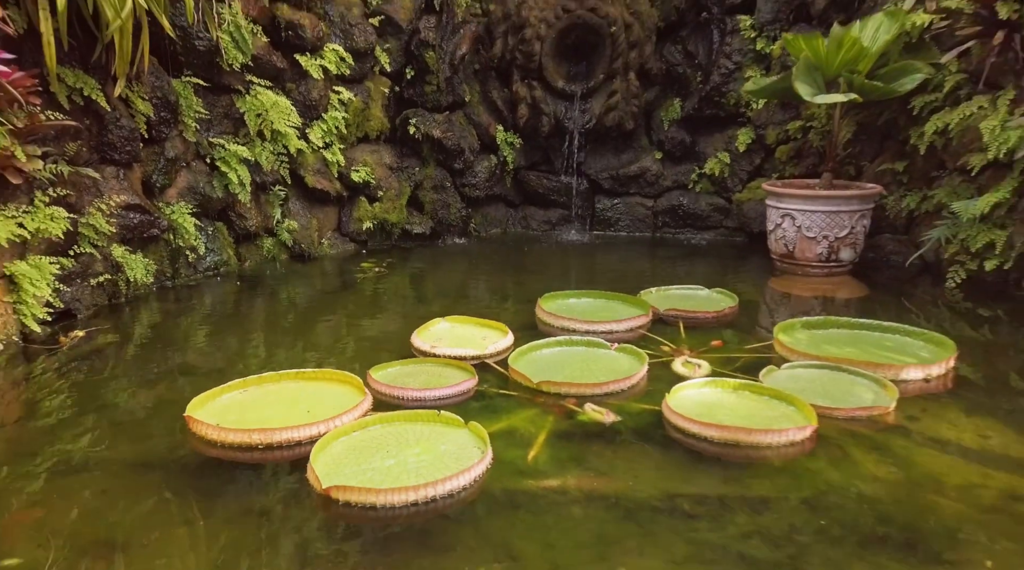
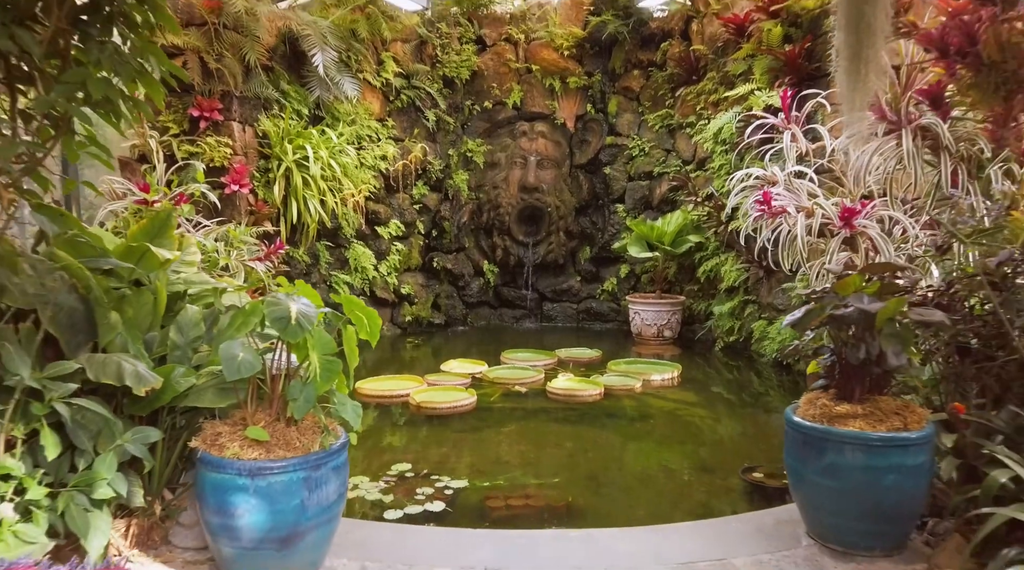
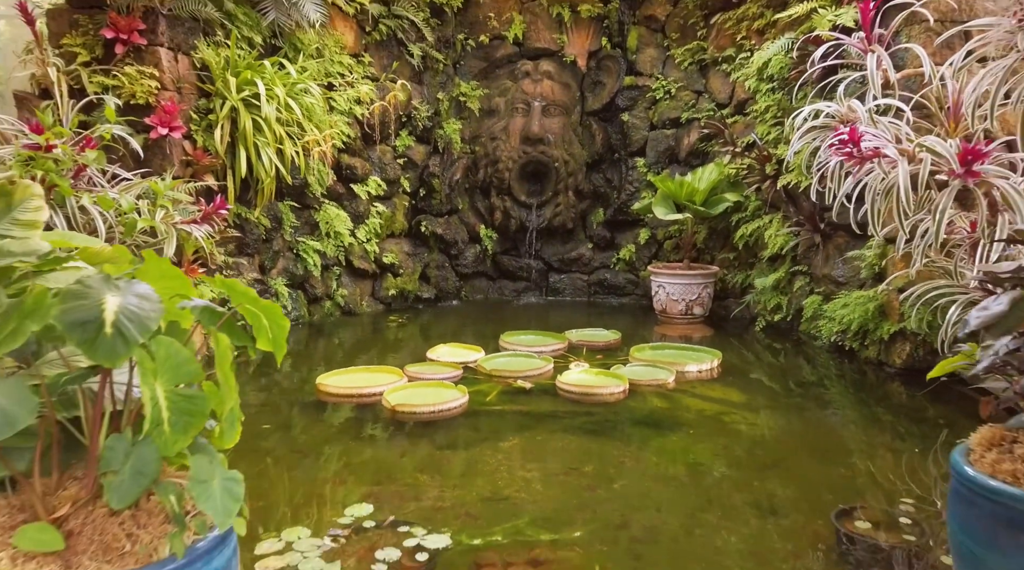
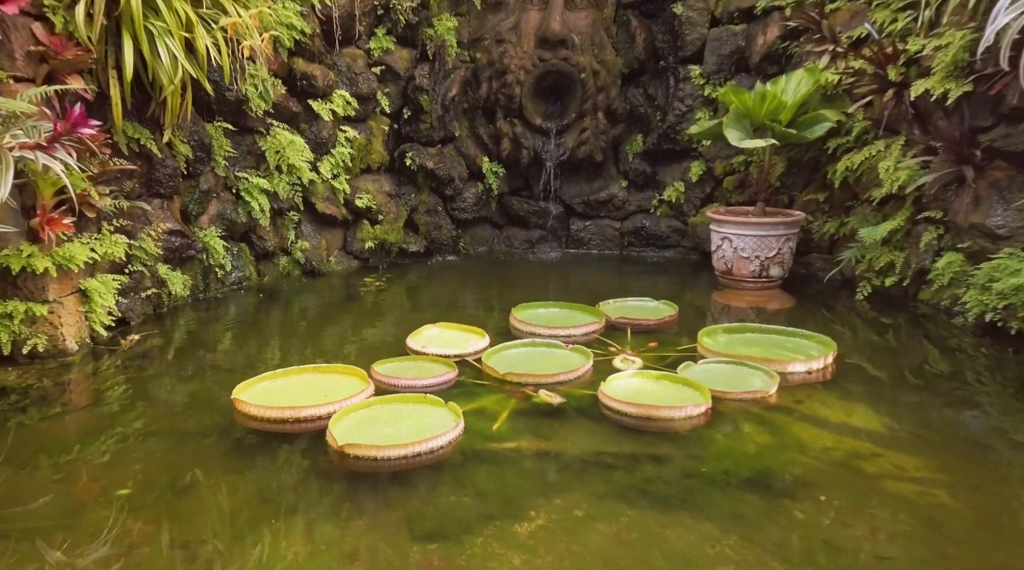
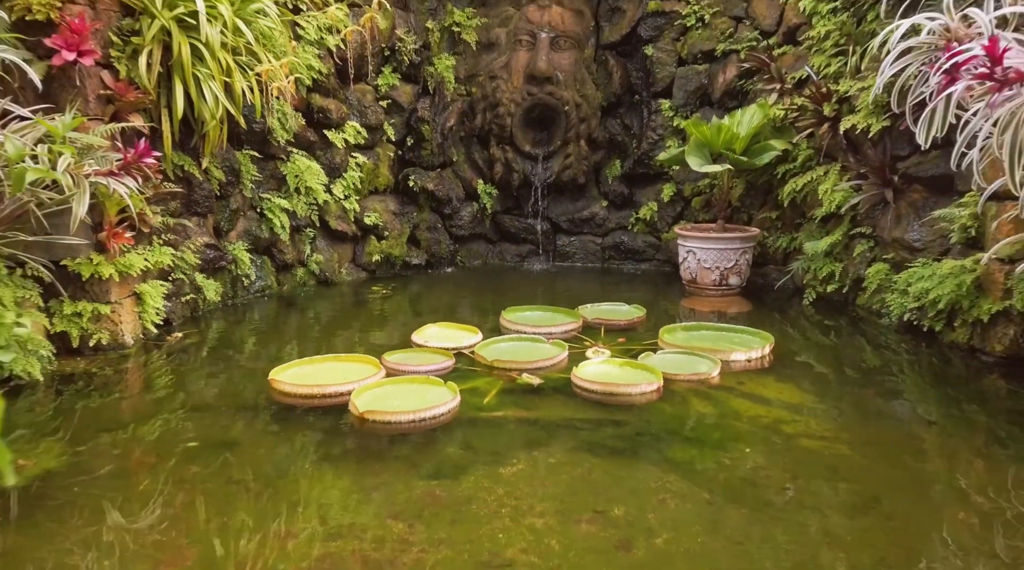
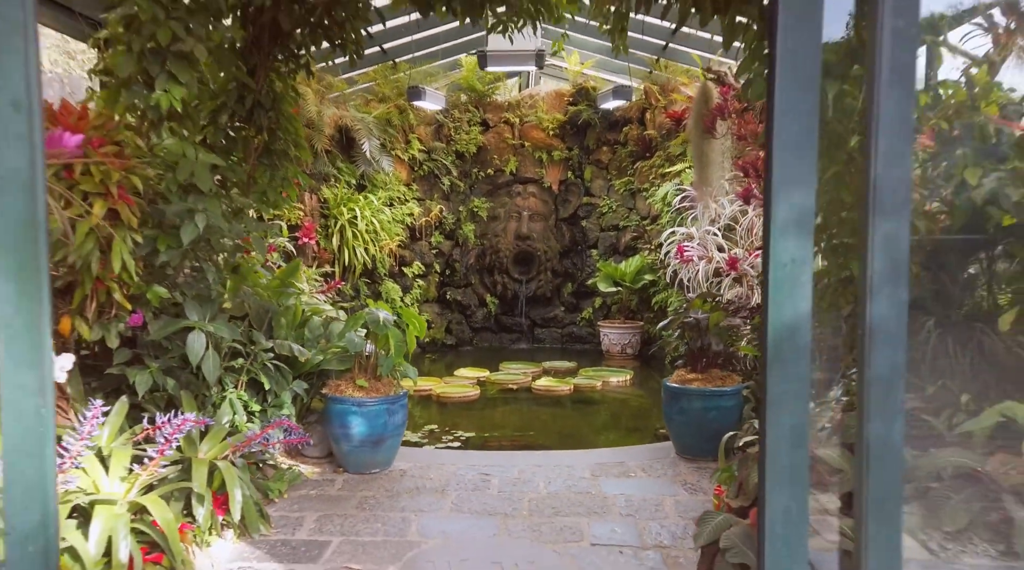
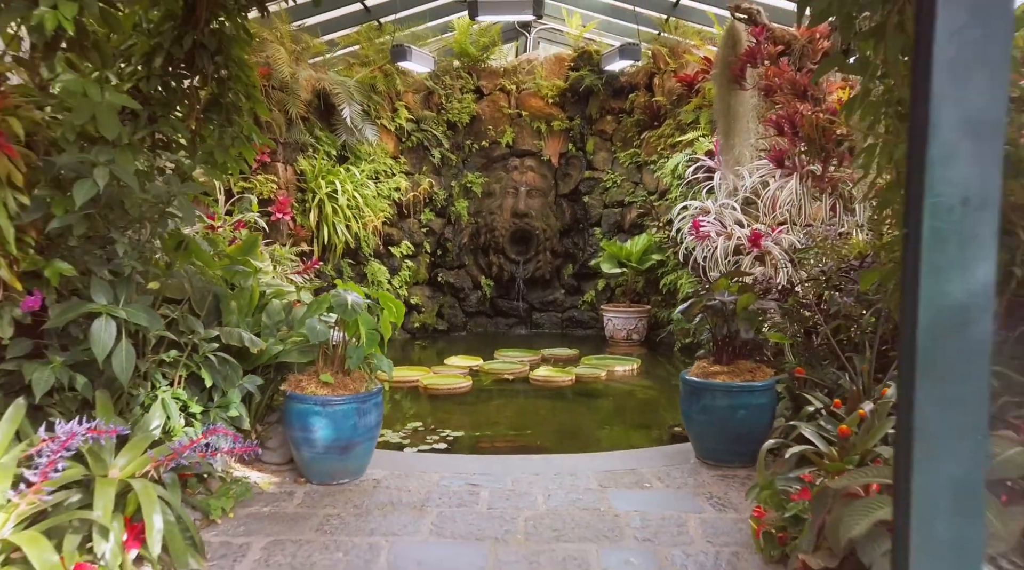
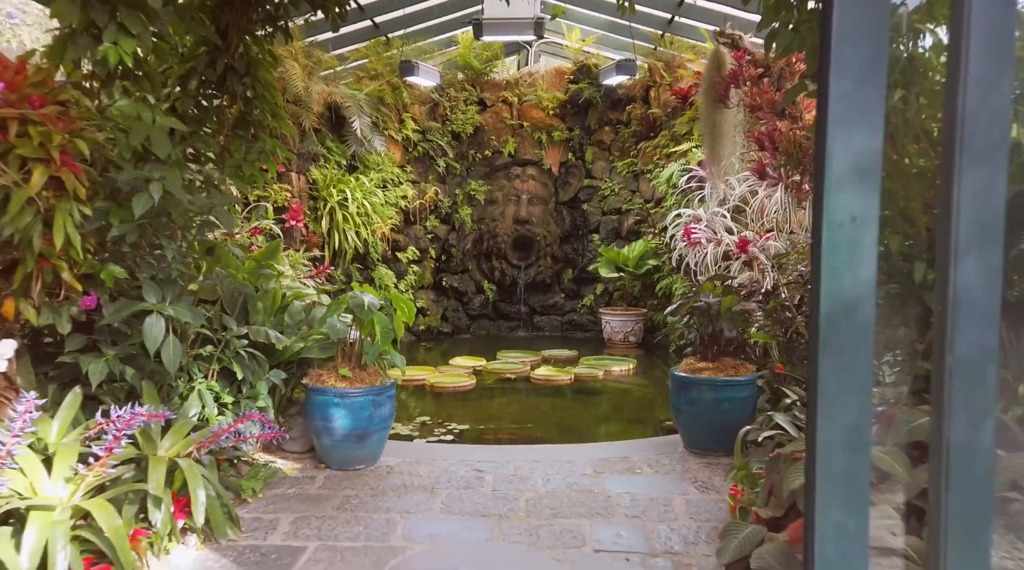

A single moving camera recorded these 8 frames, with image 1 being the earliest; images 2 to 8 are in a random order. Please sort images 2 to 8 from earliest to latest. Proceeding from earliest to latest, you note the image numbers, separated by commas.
4, 5, 3, 2, 7, 8, 6
